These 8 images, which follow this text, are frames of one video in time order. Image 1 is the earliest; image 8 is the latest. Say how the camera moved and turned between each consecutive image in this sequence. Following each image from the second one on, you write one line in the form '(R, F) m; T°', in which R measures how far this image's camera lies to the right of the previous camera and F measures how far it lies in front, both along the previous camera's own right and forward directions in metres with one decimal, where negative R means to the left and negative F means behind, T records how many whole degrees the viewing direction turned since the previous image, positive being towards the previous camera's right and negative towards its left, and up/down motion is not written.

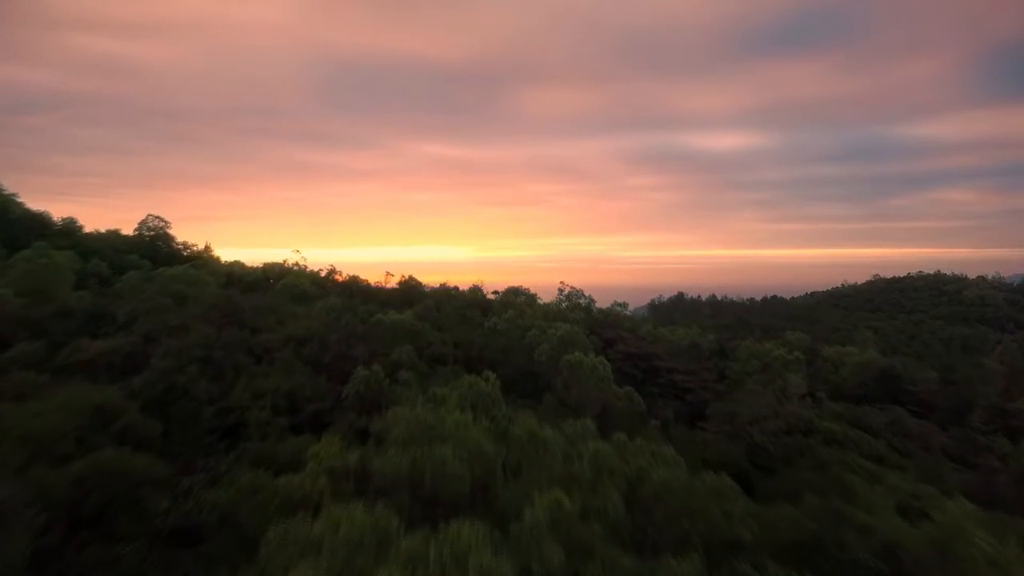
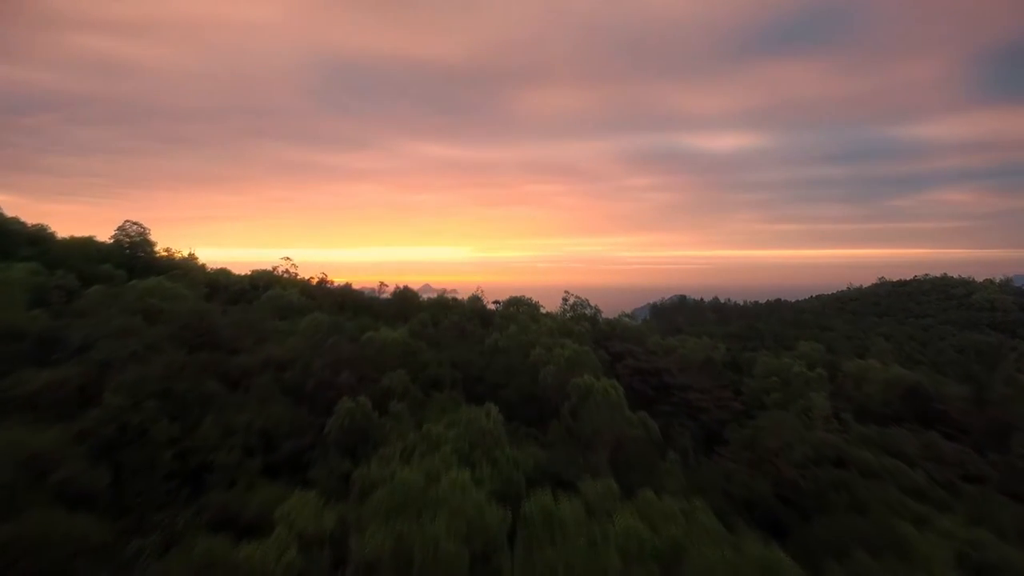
(-0.1, +0.9) m; 0°
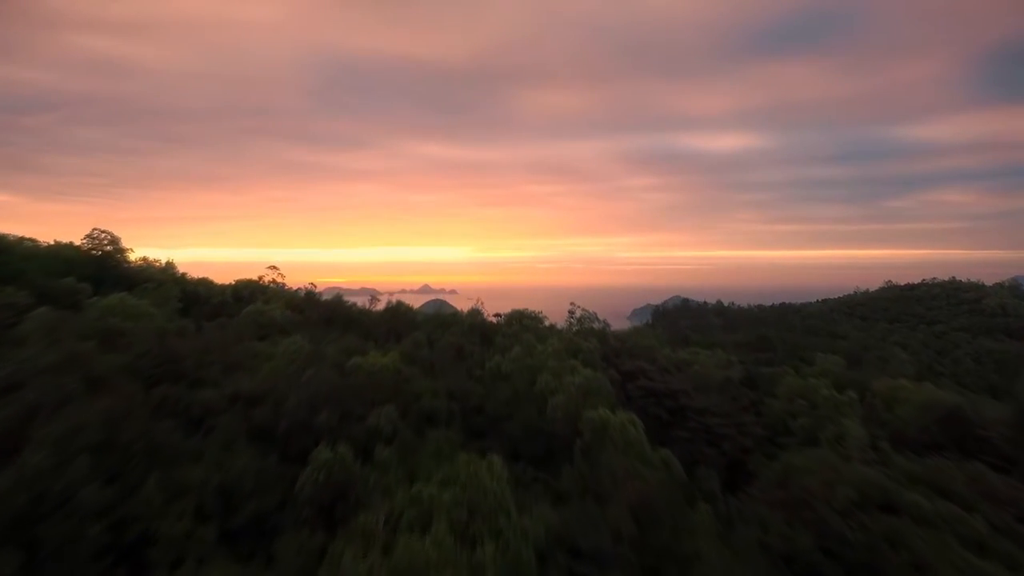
(-0.1, +1.1) m; 0°
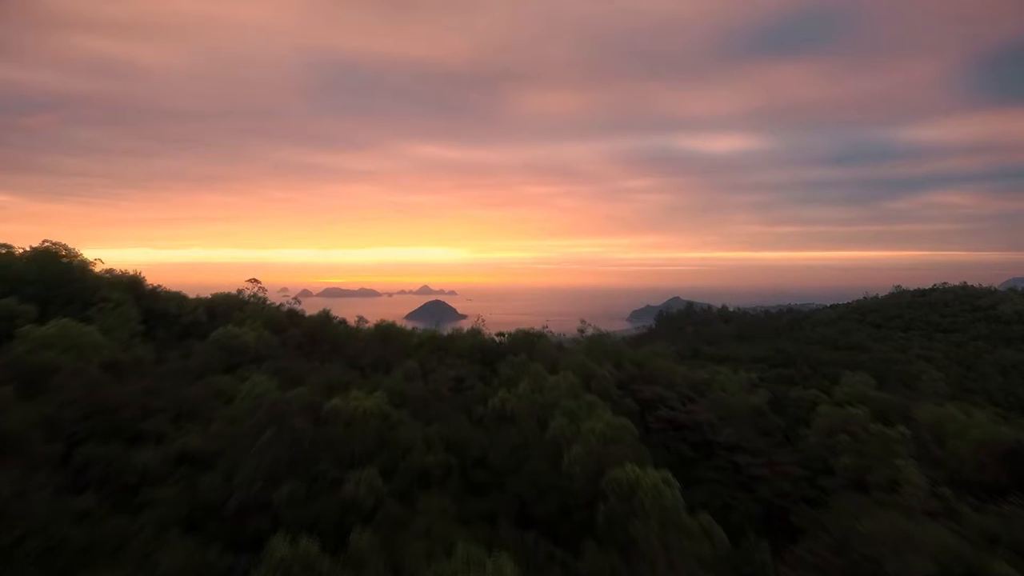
(-0.2, +1.4) m; 0°
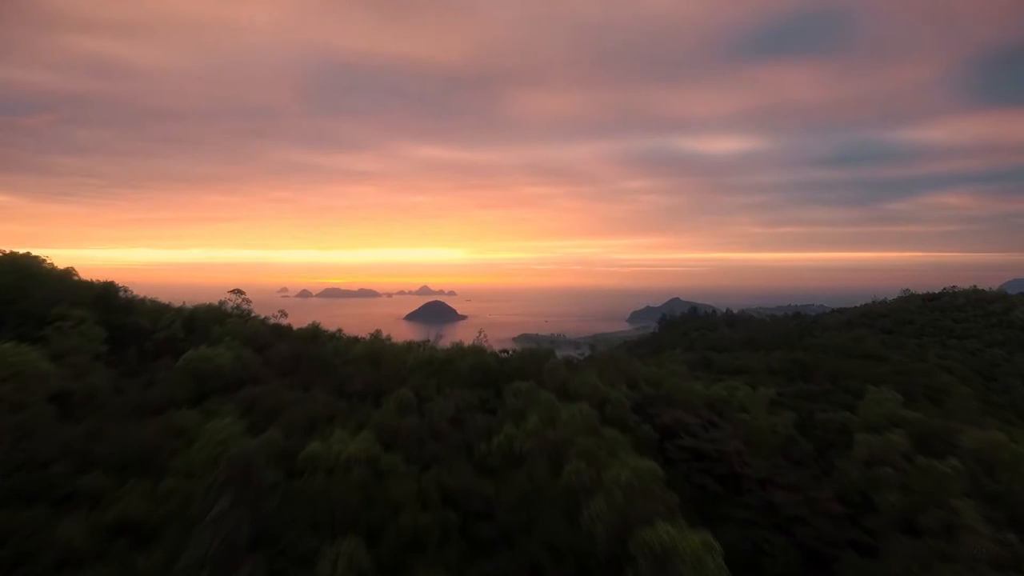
(-0.2, +1.1) m; 0°
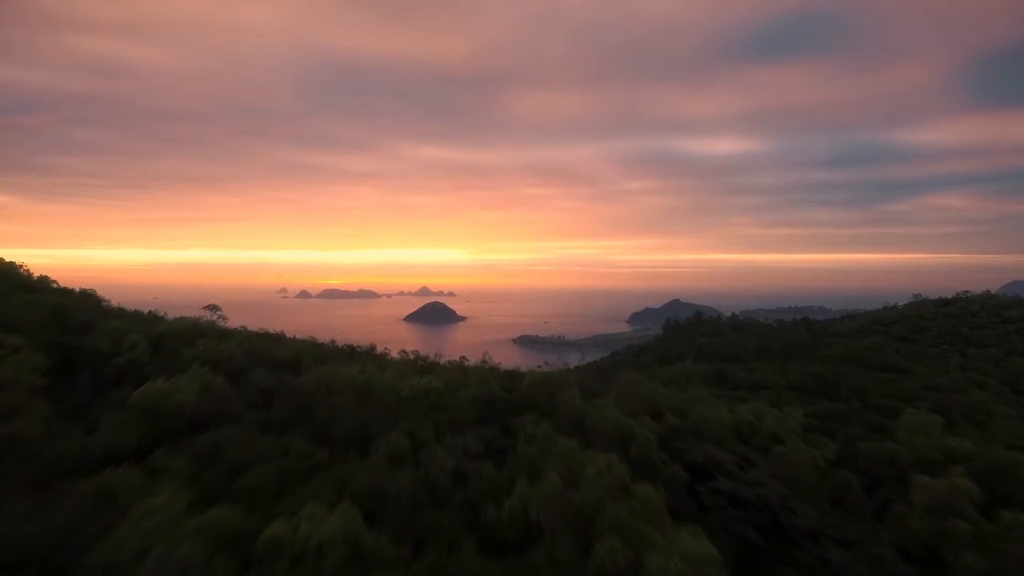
(-0.2, +1.4) m; 0°
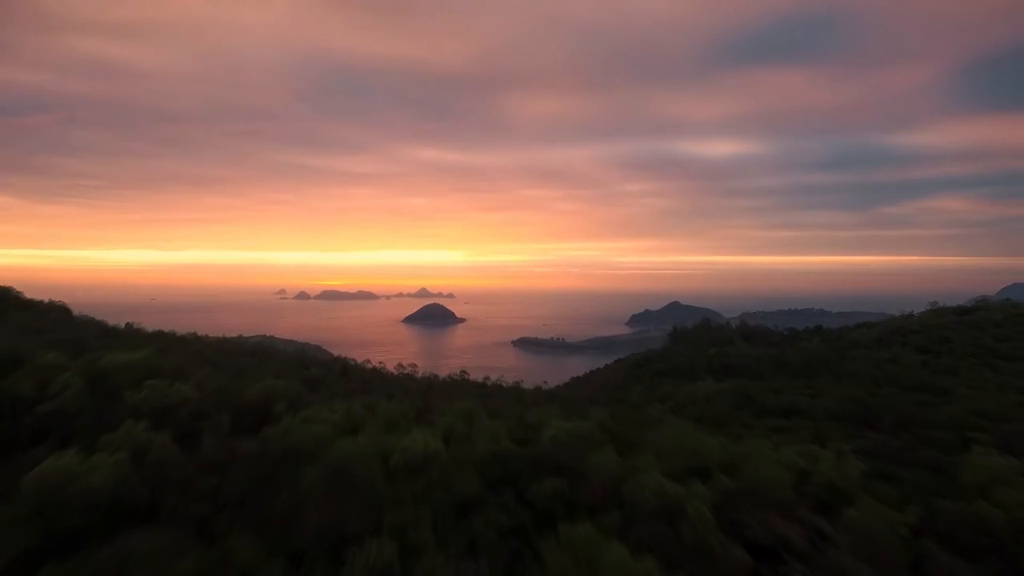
(-0.4, +2.0) m; 0°
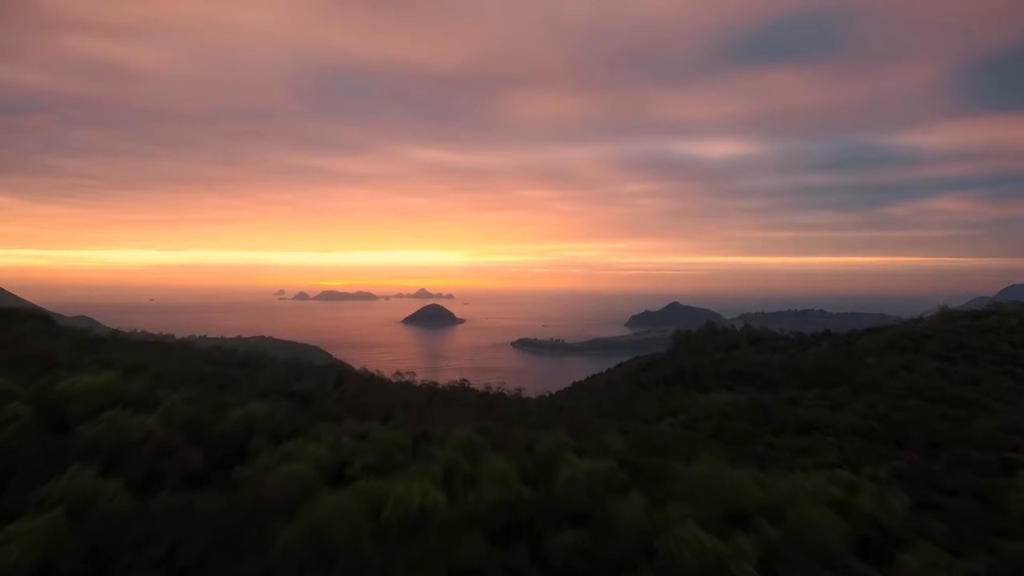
(-0.2, +1.1) m; 0°
